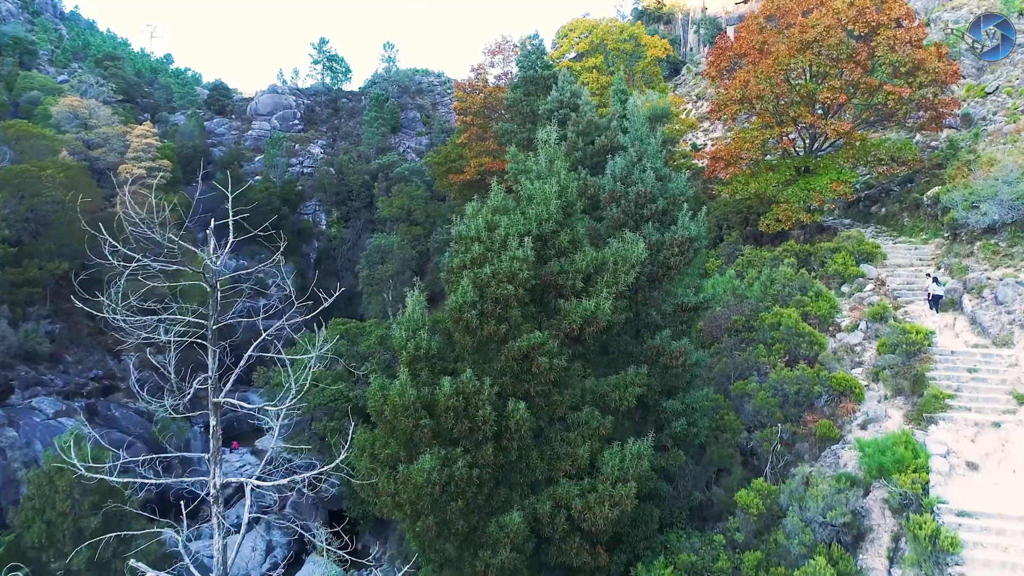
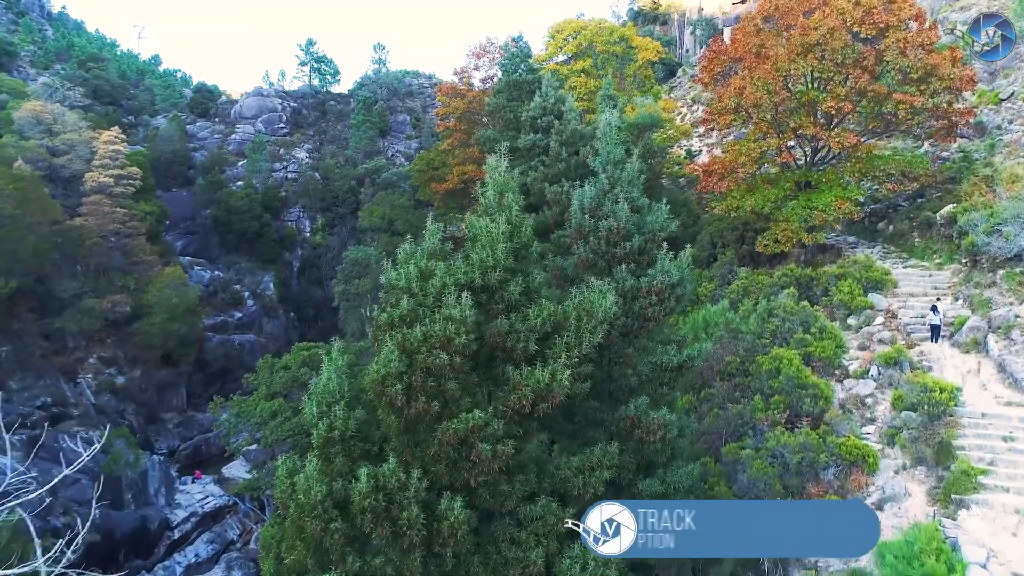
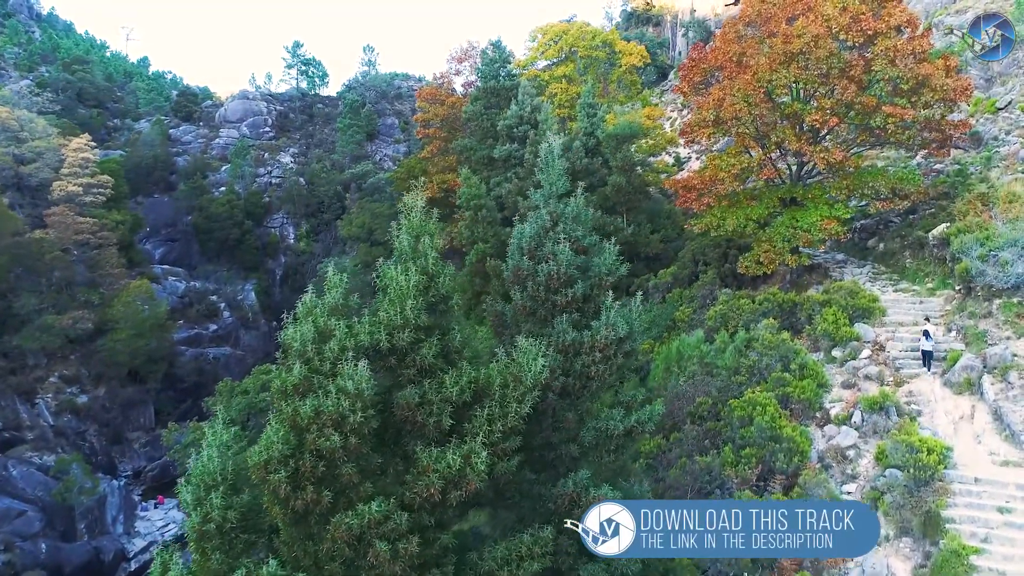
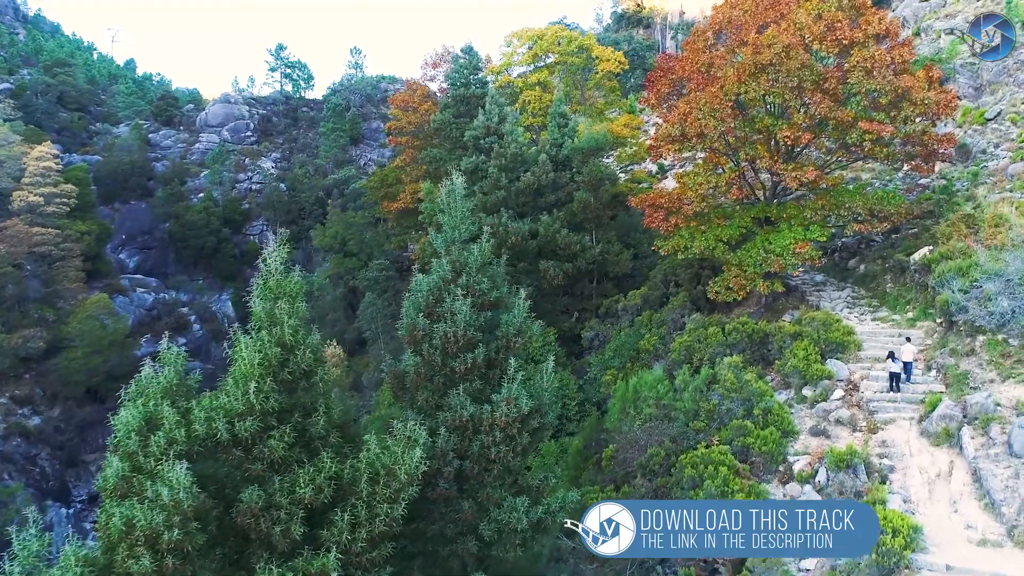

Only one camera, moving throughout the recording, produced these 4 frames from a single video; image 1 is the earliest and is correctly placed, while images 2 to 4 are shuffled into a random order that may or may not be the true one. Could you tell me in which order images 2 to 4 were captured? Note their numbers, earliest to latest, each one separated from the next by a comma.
2, 3, 4
